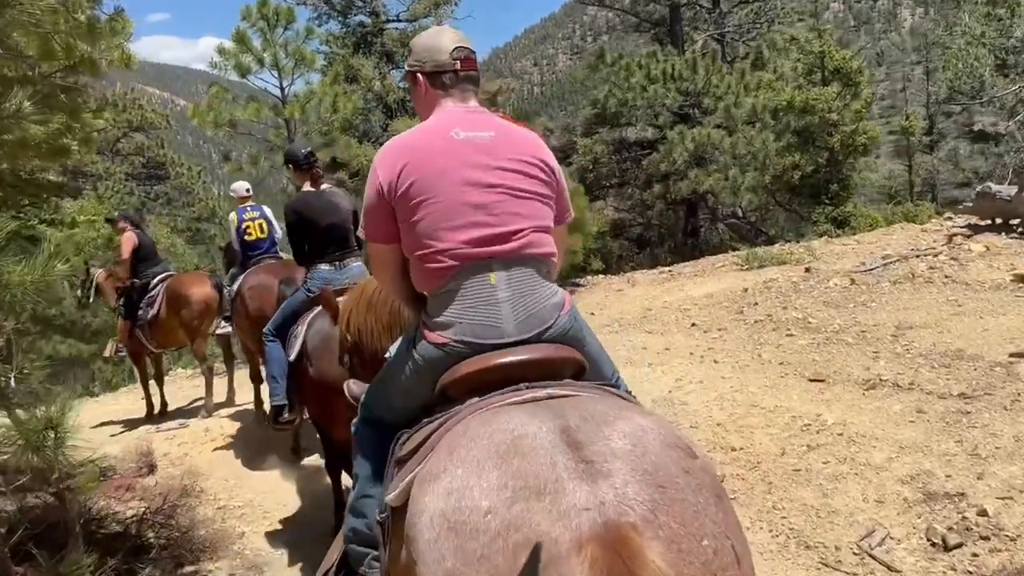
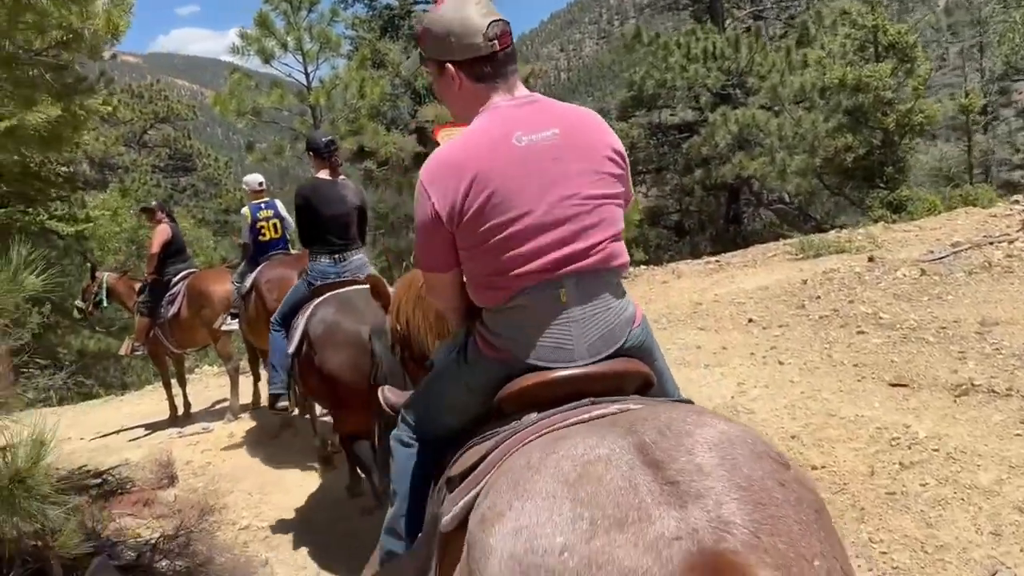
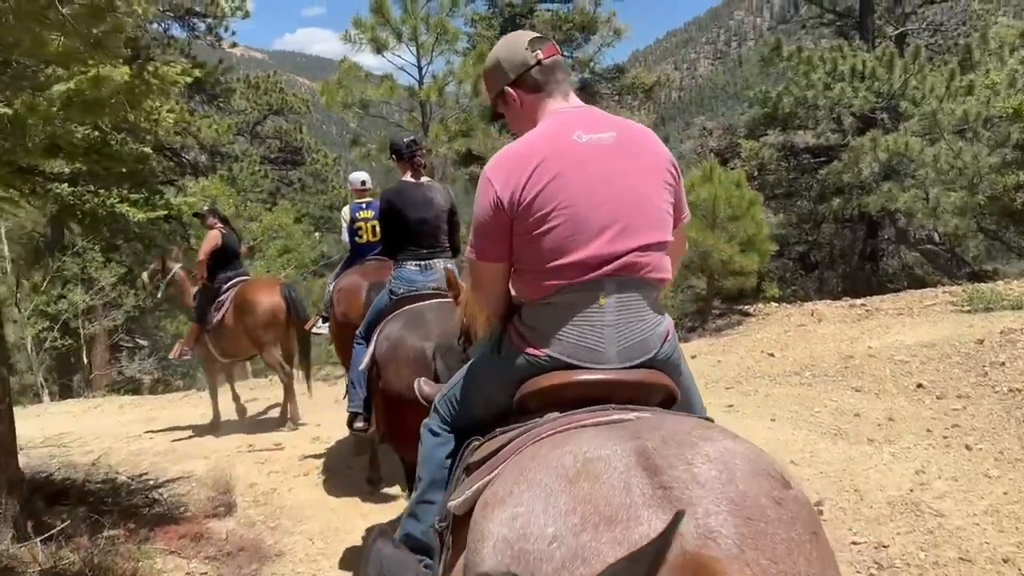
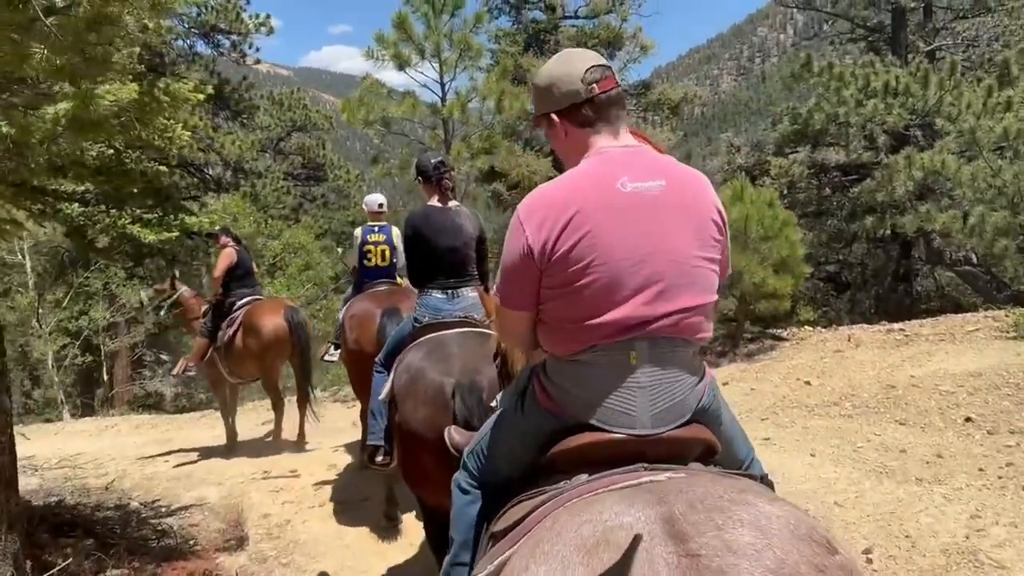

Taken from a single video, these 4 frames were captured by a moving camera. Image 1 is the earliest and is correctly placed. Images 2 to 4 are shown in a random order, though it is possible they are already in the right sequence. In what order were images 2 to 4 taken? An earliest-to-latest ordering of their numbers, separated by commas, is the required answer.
2, 3, 4
